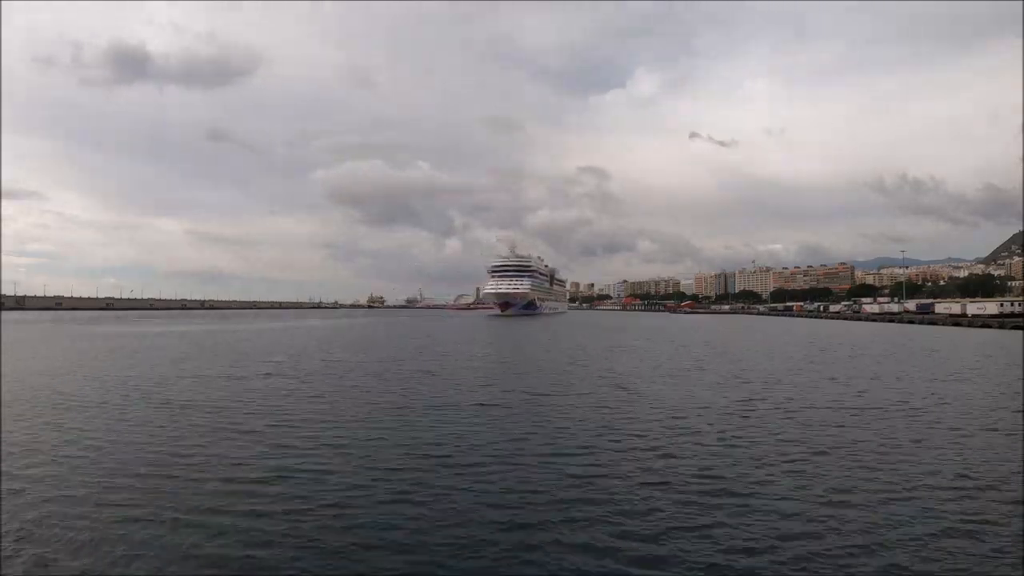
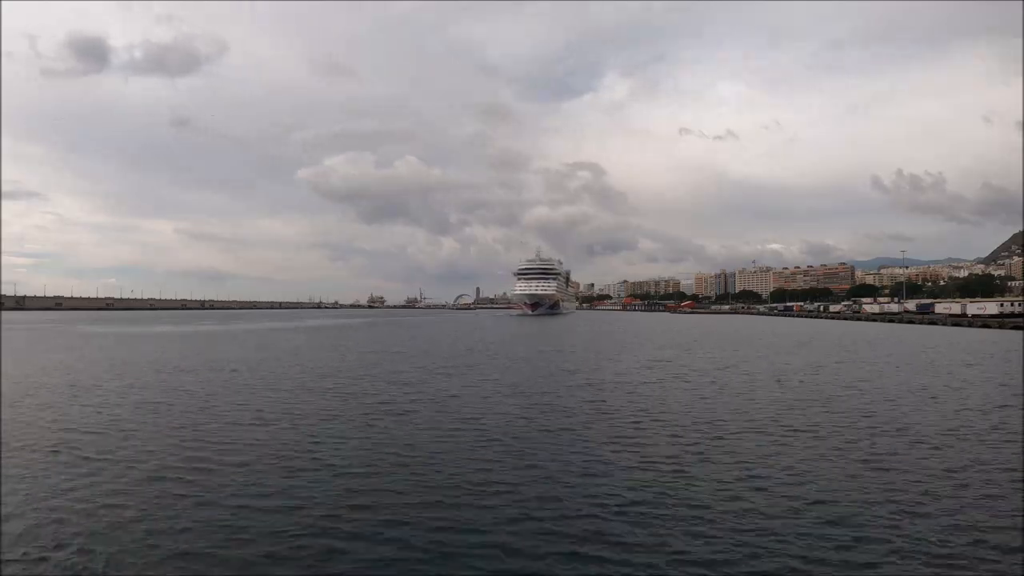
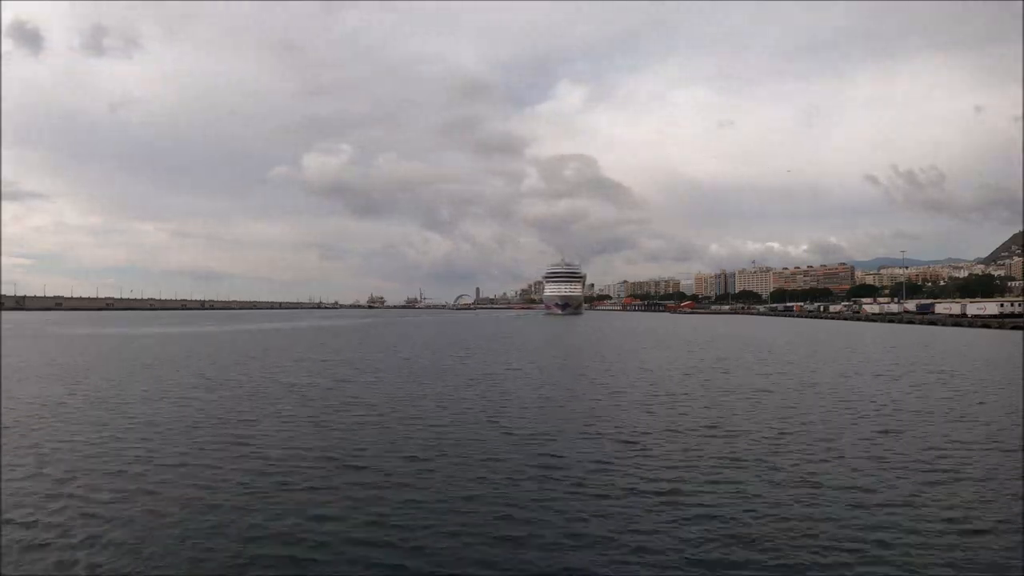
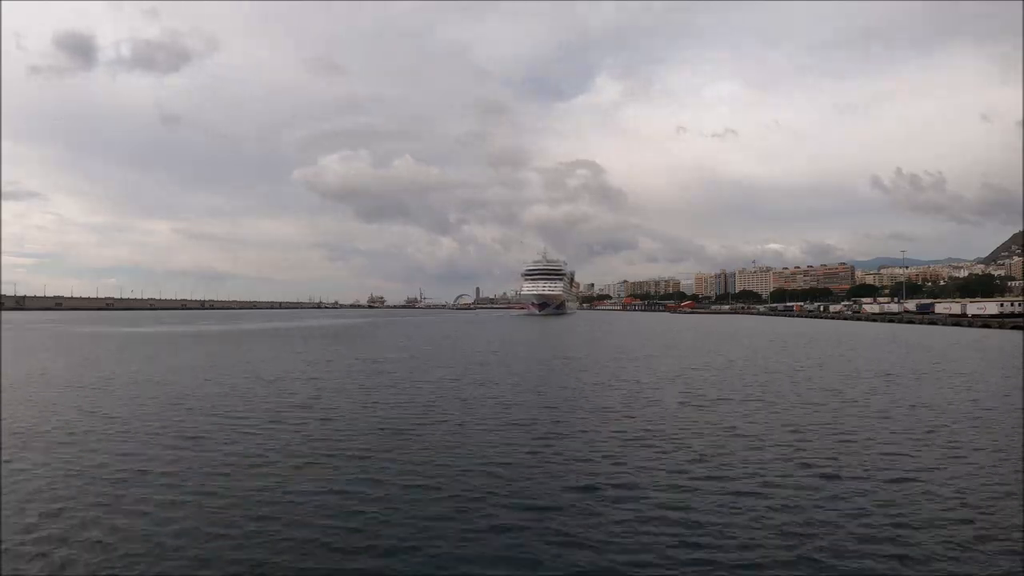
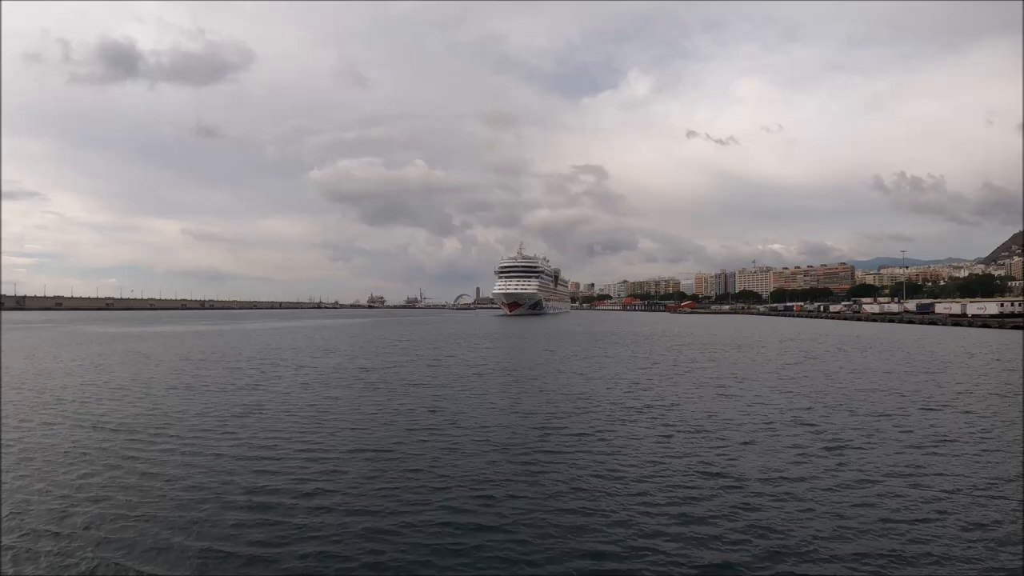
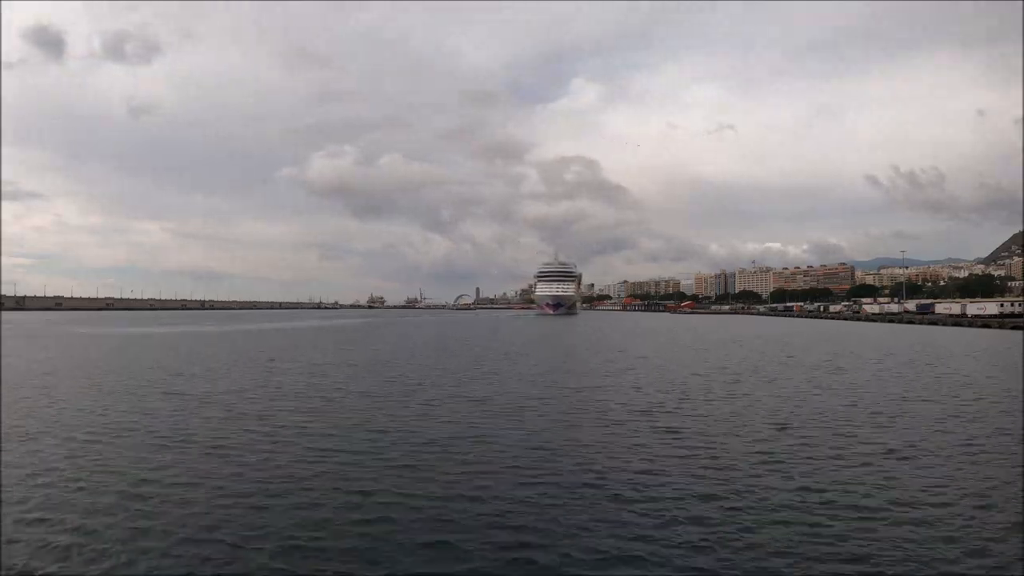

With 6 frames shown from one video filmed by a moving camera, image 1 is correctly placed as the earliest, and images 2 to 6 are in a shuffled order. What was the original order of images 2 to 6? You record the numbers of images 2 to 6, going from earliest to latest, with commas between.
5, 2, 4, 6, 3
